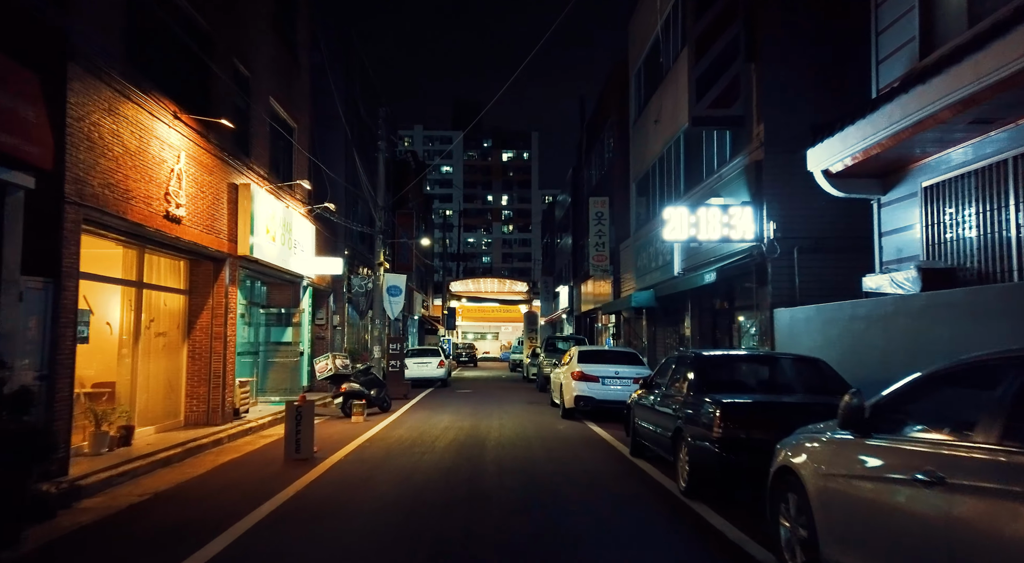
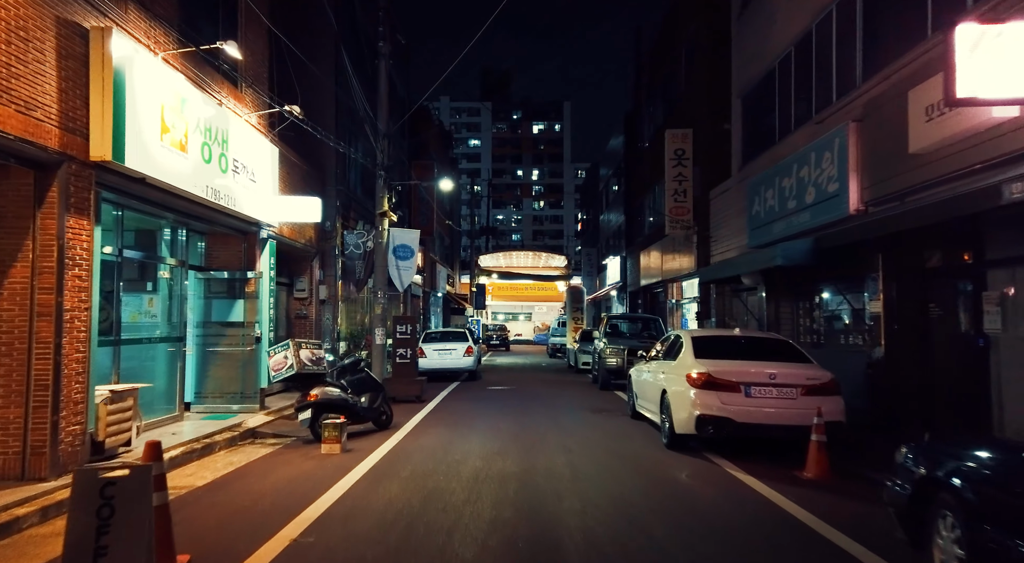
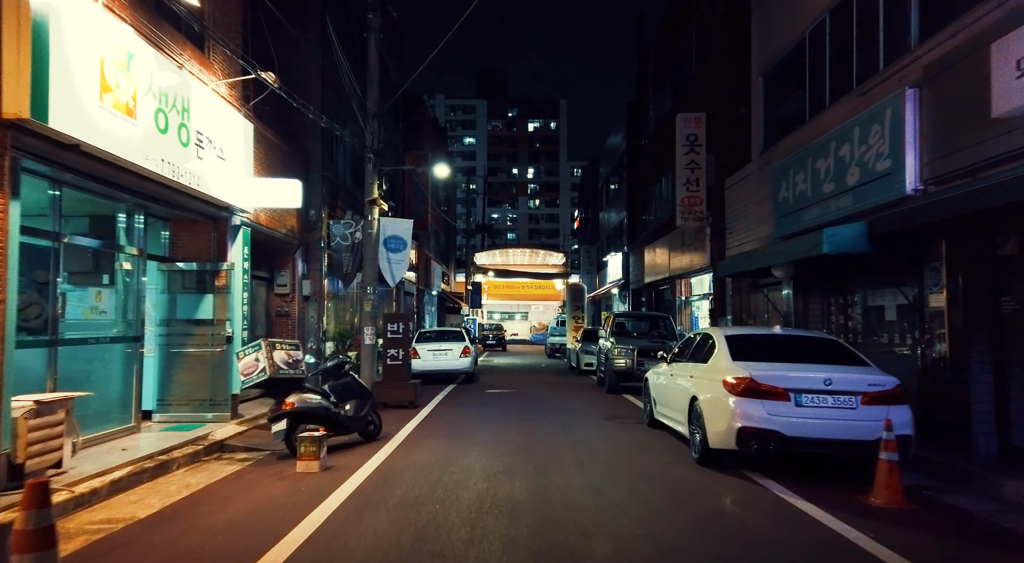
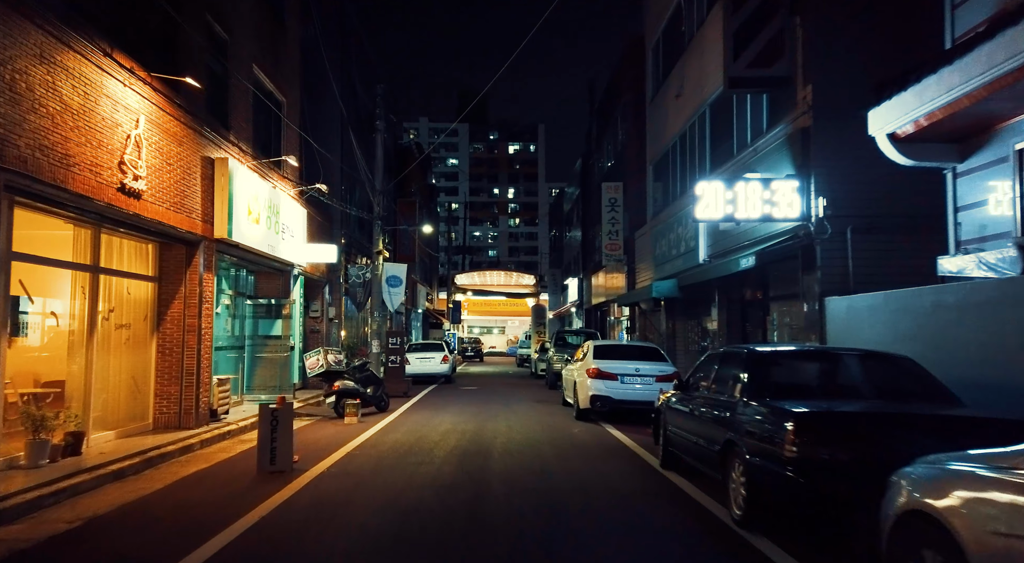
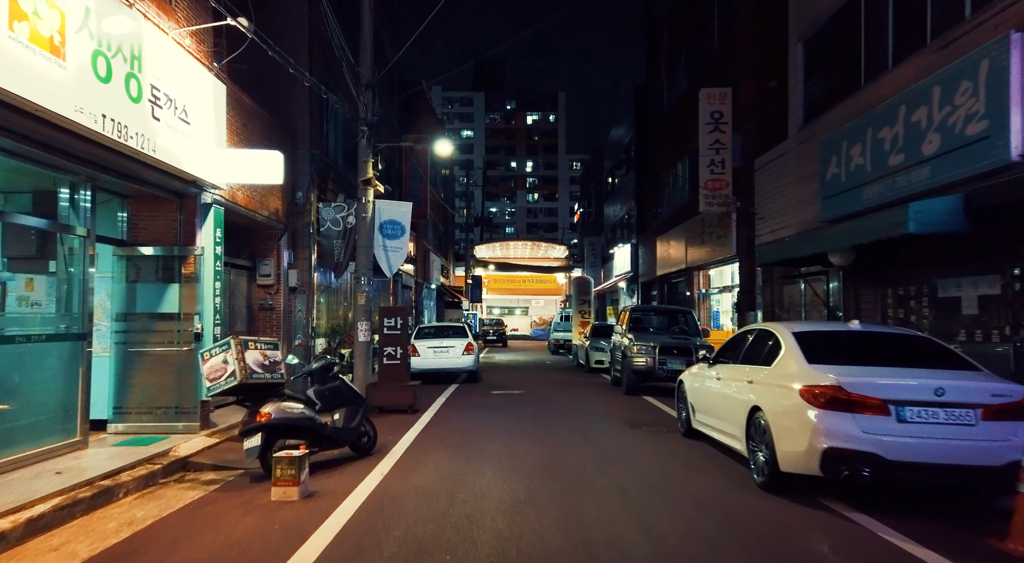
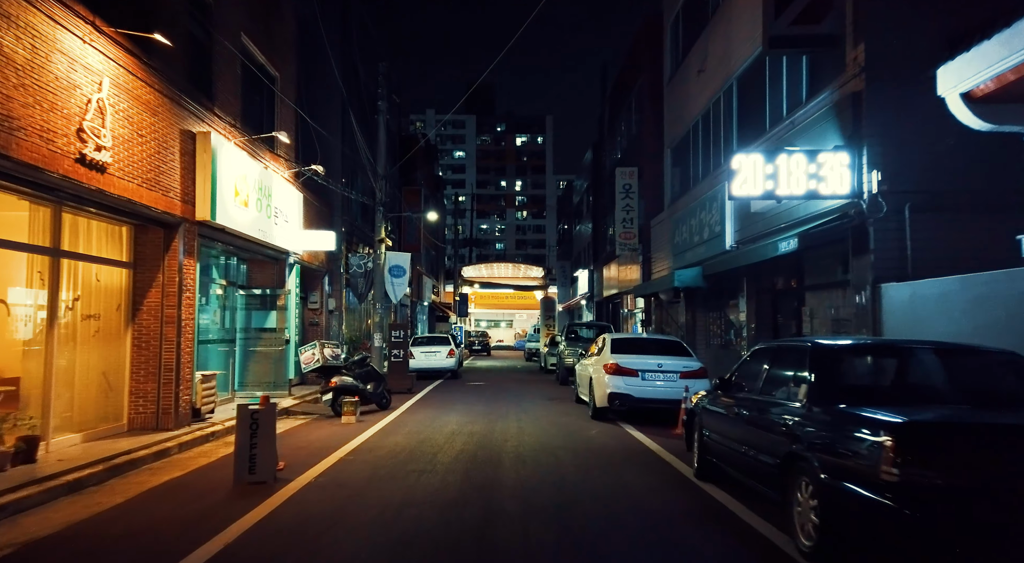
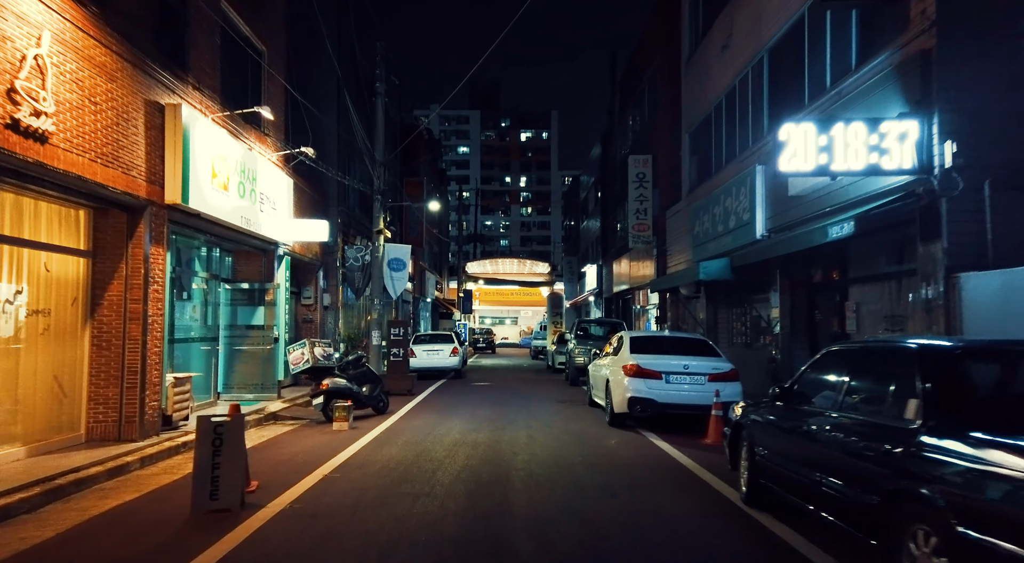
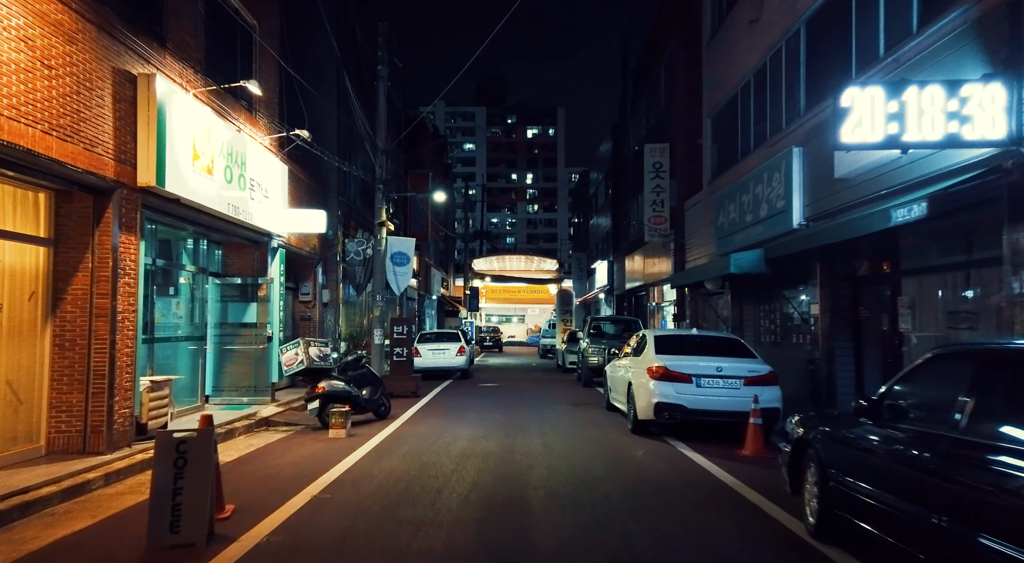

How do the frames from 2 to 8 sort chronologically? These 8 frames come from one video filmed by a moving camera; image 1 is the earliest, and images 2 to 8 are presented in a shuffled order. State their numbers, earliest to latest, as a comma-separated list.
4, 6, 7, 8, 2, 3, 5
